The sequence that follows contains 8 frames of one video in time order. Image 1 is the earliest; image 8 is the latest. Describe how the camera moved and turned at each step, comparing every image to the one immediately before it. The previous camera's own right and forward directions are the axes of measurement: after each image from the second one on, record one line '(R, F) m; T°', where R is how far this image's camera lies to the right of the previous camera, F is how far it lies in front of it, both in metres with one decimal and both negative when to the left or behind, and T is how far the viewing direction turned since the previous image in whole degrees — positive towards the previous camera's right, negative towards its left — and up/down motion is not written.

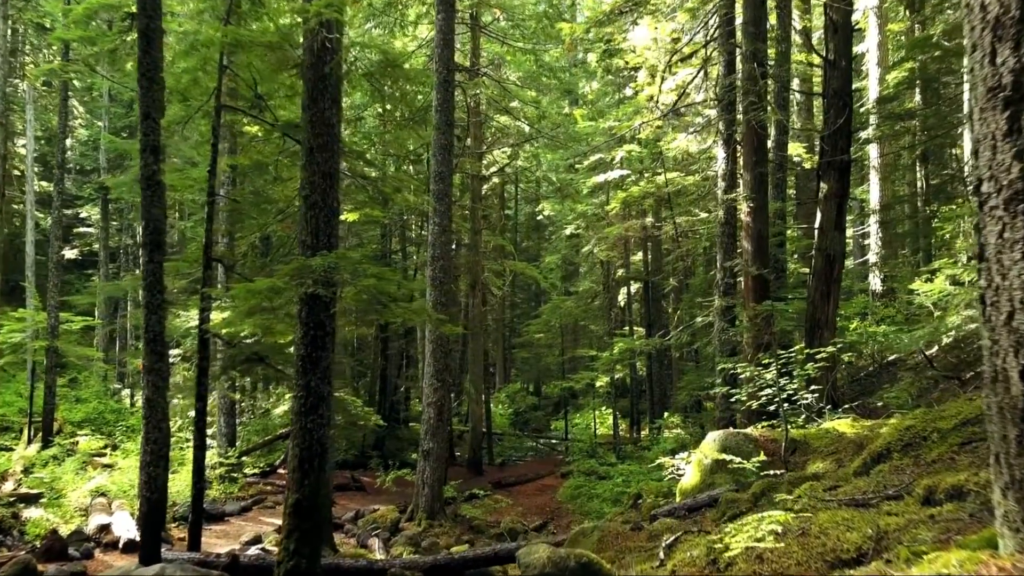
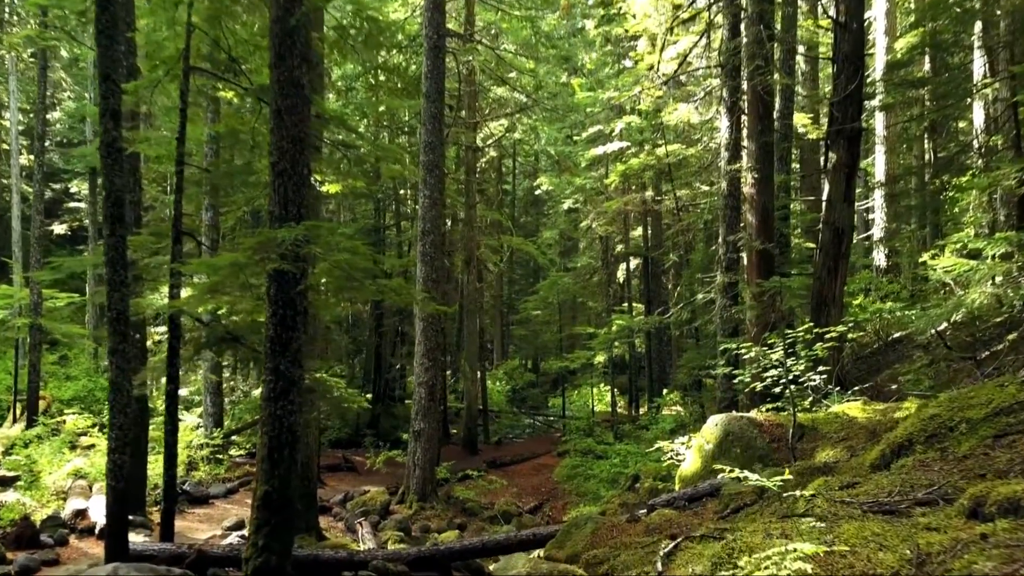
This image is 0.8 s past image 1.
(+0.1, +0.5) m; 0°
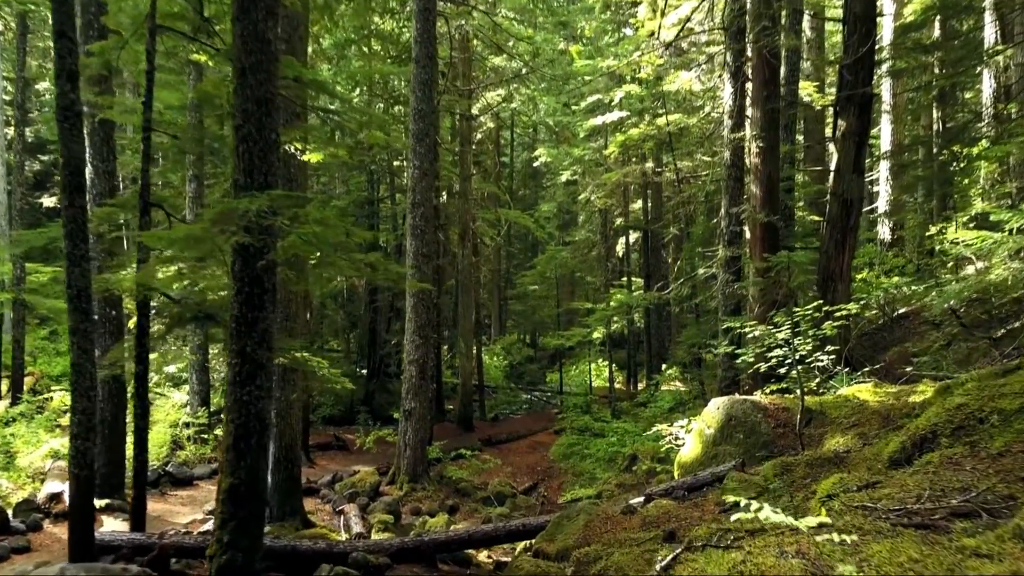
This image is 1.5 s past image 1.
(+0.1, +0.4) m; 0°
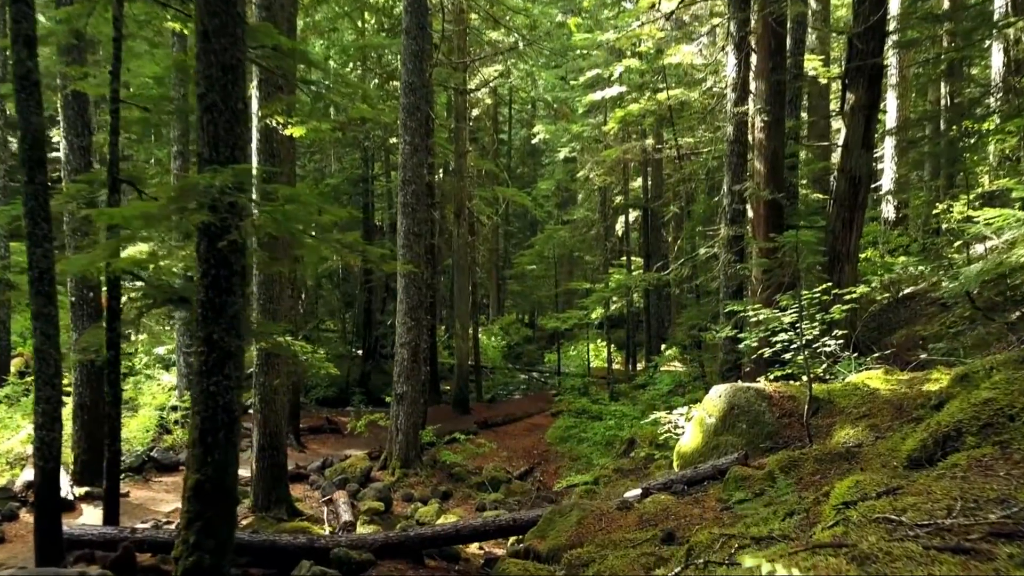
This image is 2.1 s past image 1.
(+0.1, +0.4) m; 0°
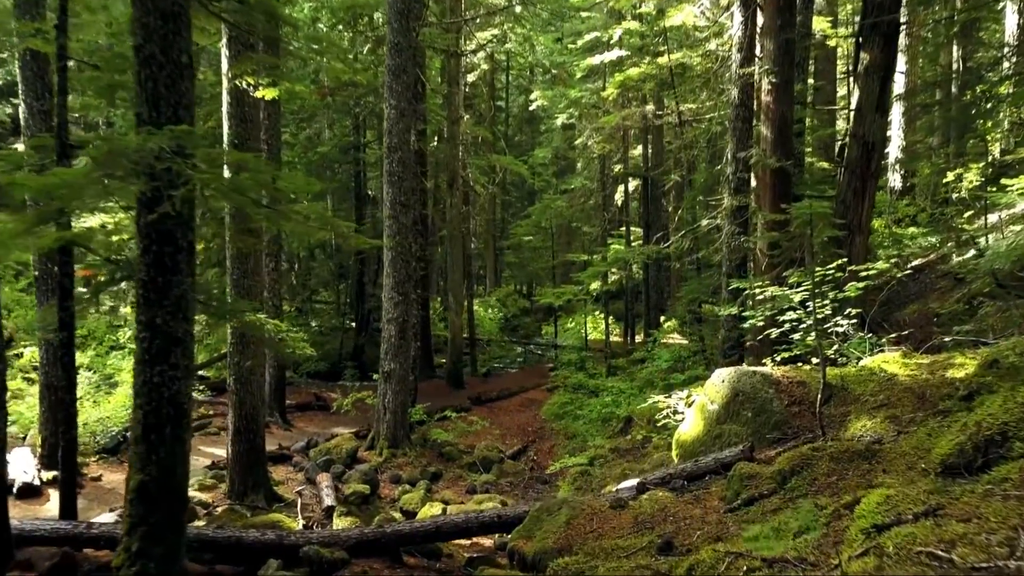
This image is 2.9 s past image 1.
(+0.1, +0.5) m; 0°
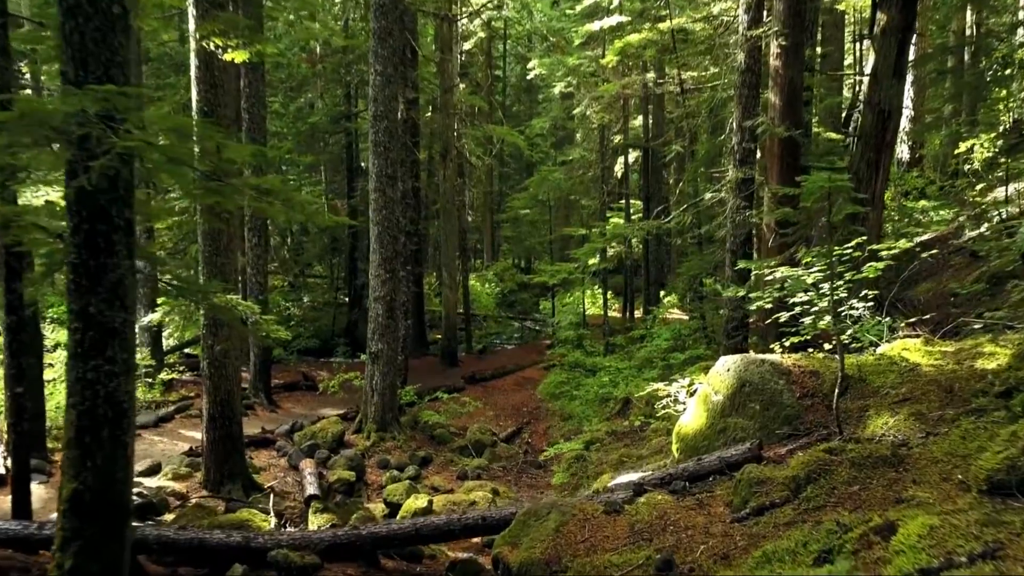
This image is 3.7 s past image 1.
(+0.1, +0.5) m; 0°
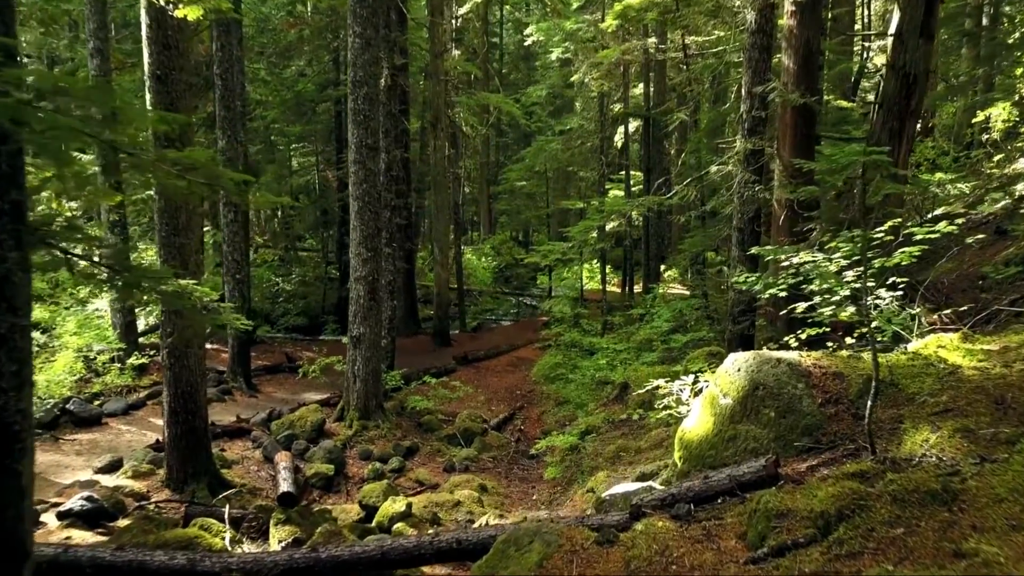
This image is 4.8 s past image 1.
(+0.1, +0.7) m; 0°
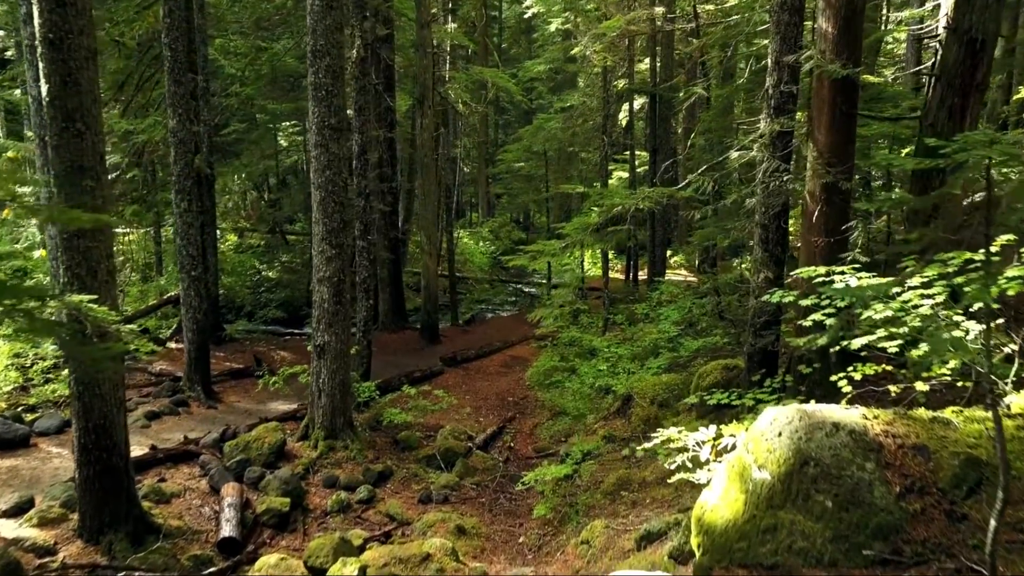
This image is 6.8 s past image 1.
(+0.2, +1.2) m; 0°
